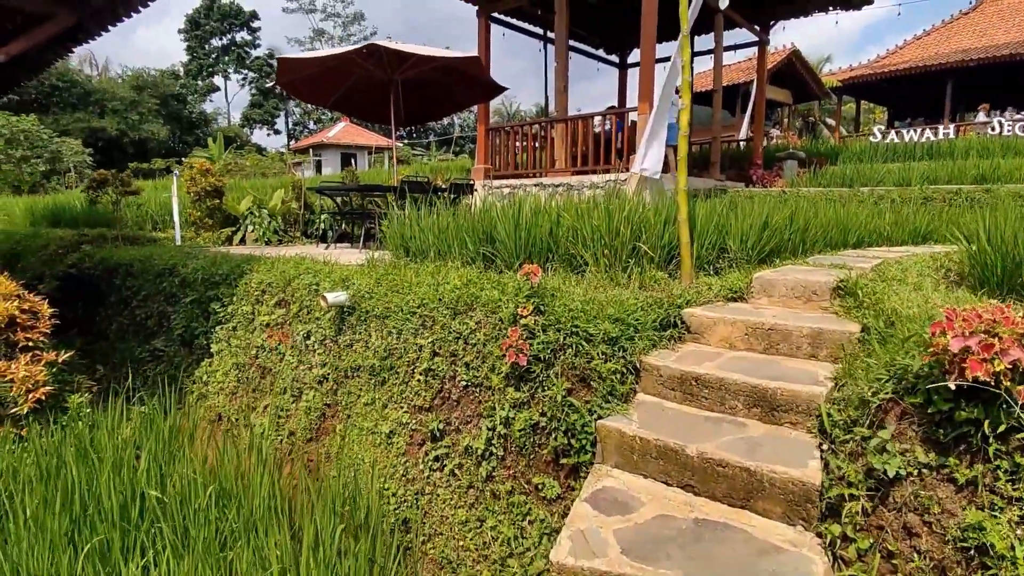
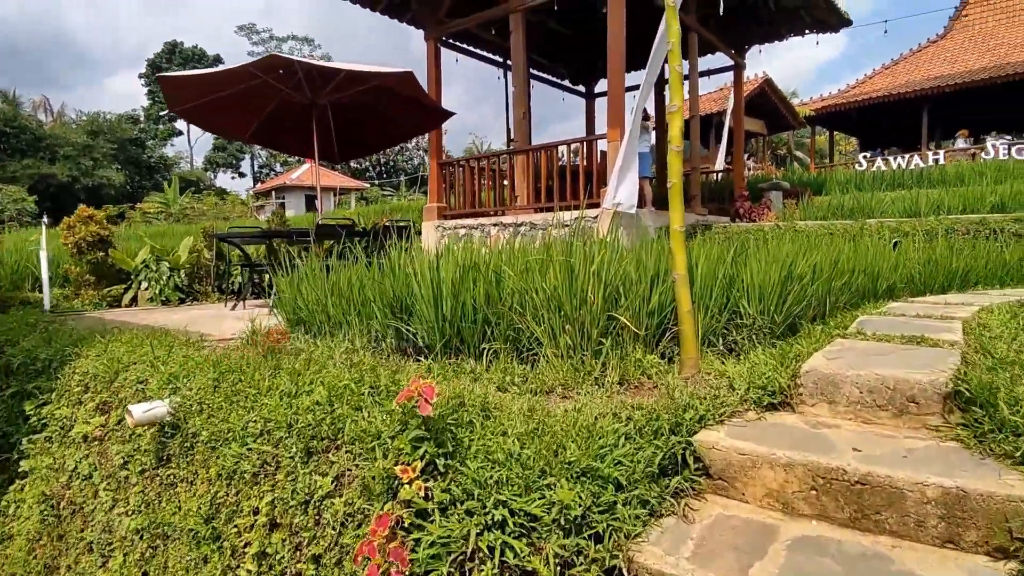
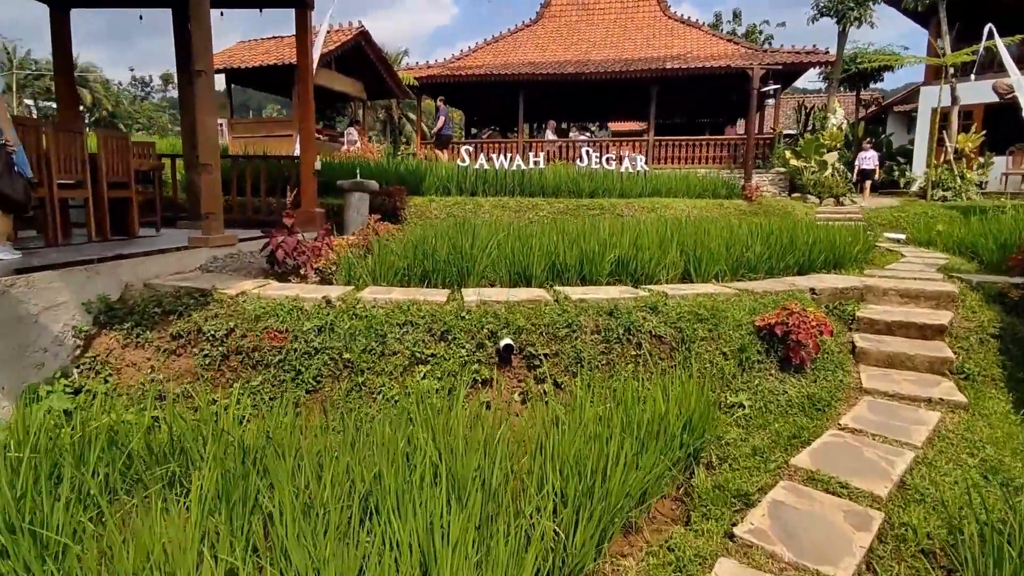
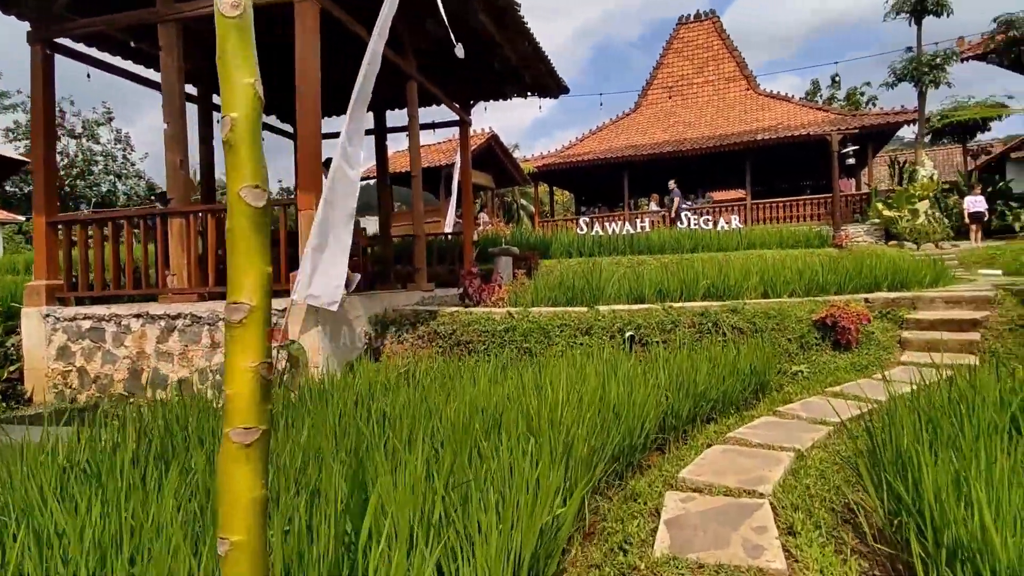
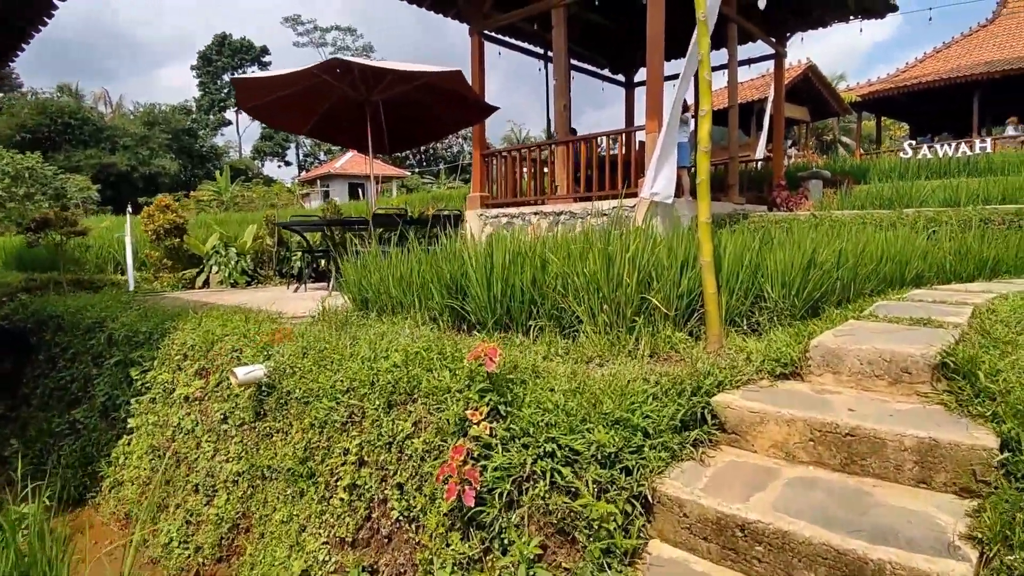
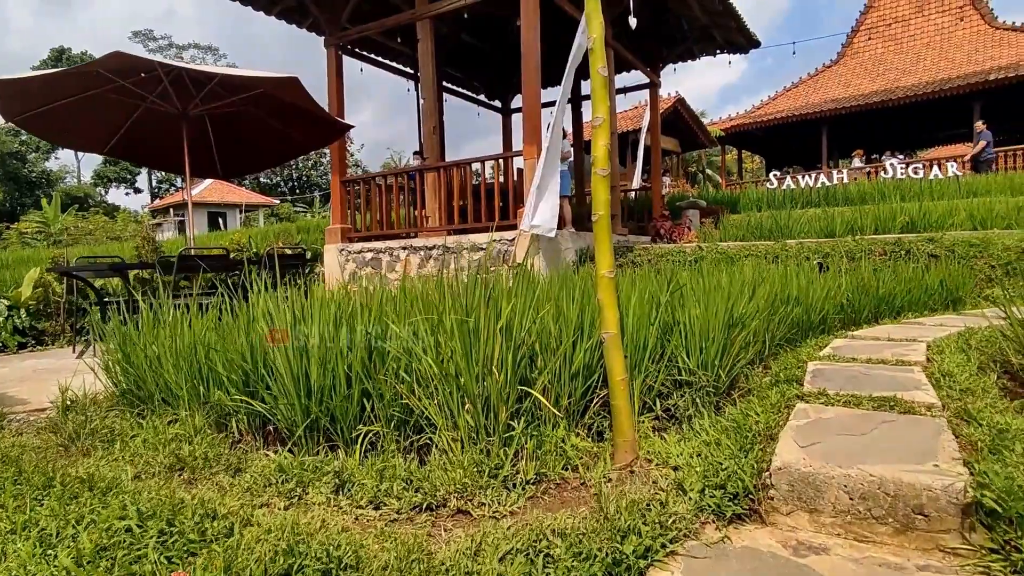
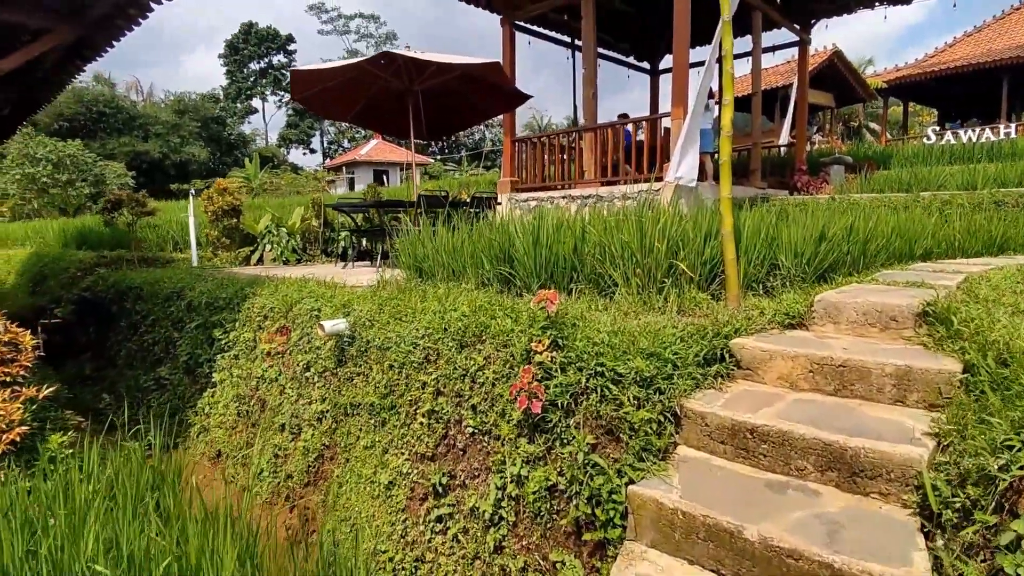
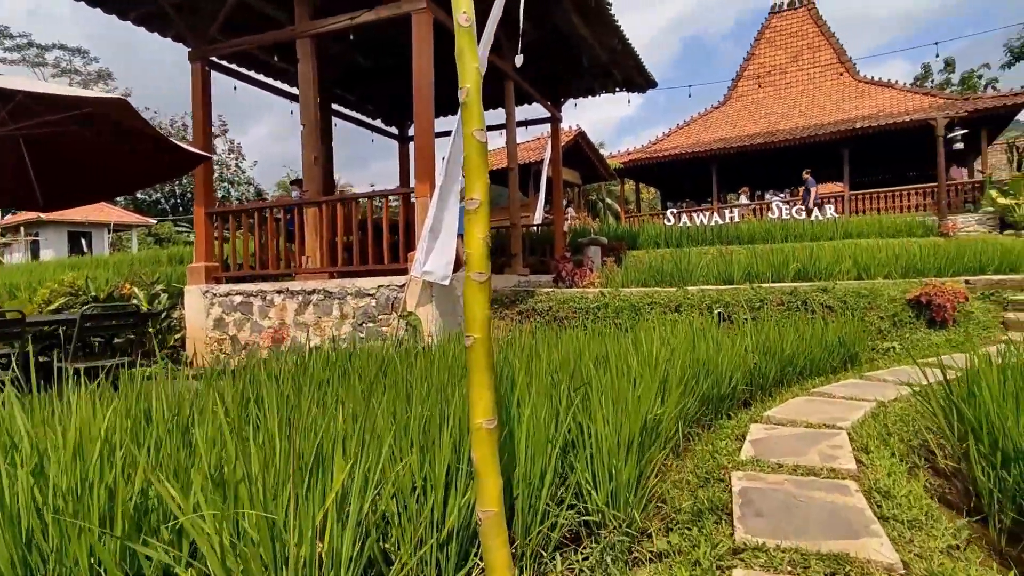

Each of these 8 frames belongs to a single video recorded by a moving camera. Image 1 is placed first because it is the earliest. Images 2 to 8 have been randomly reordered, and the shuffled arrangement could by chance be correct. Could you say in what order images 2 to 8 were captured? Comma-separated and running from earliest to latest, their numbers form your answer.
7, 5, 2, 6, 8, 4, 3
